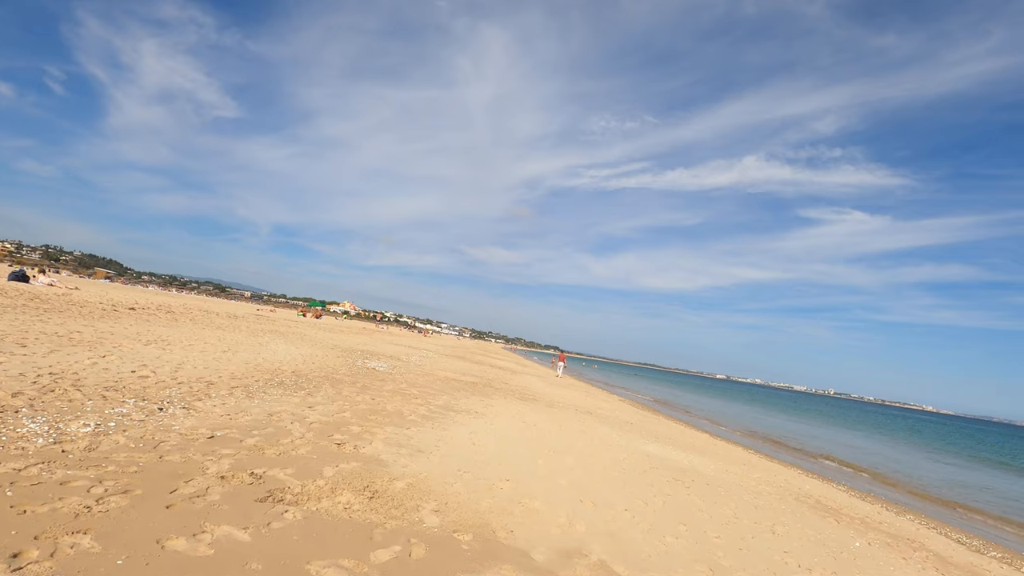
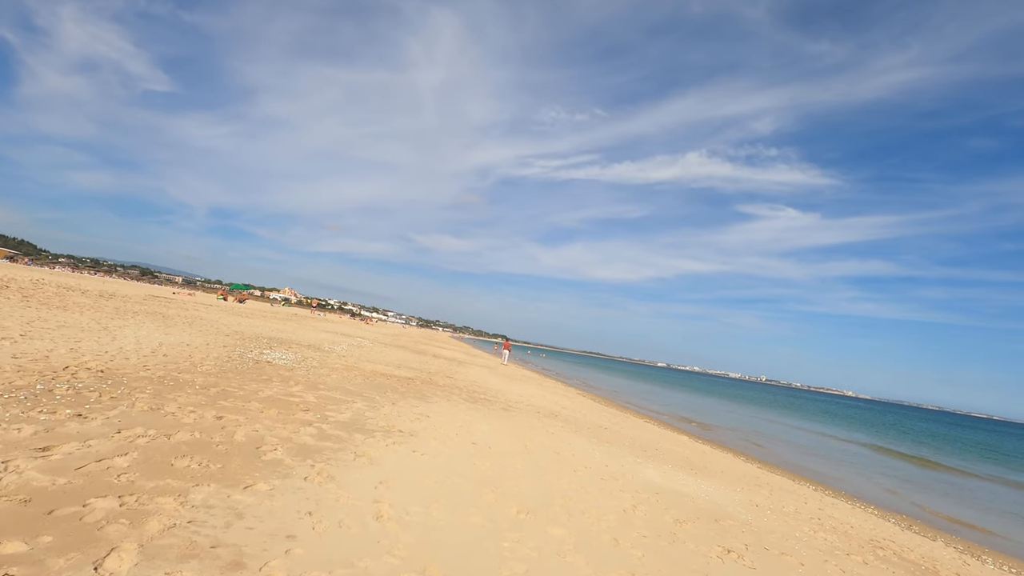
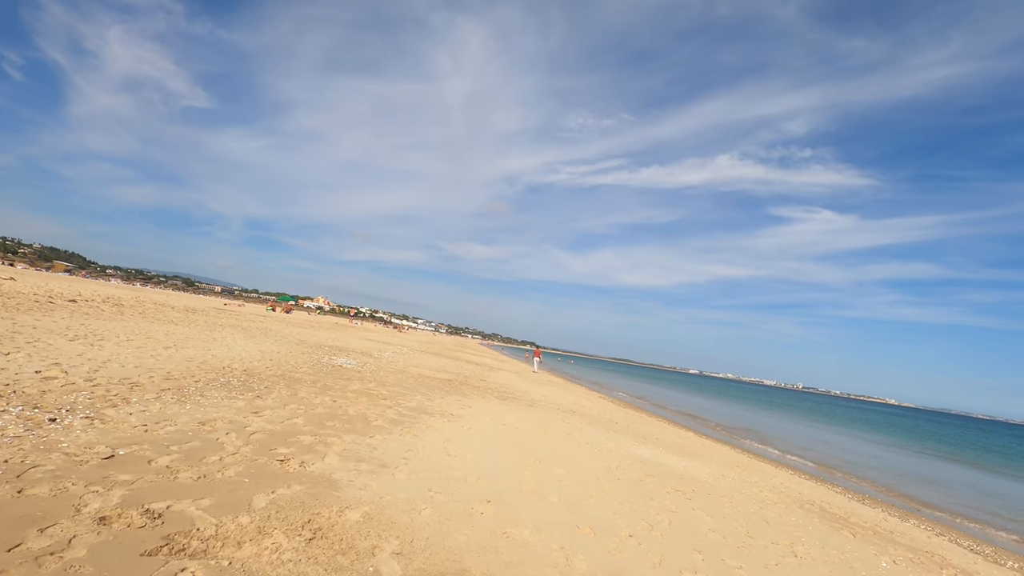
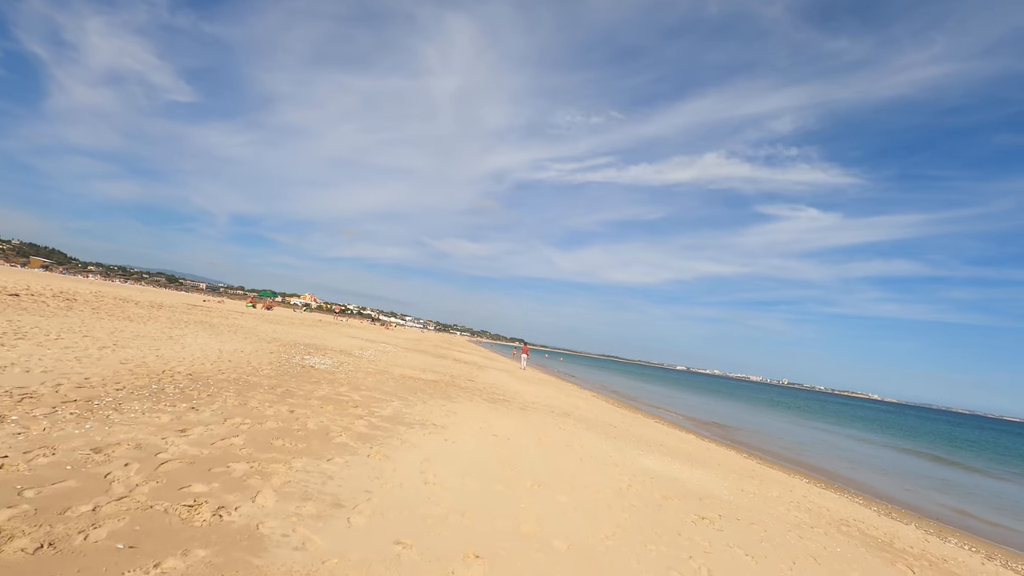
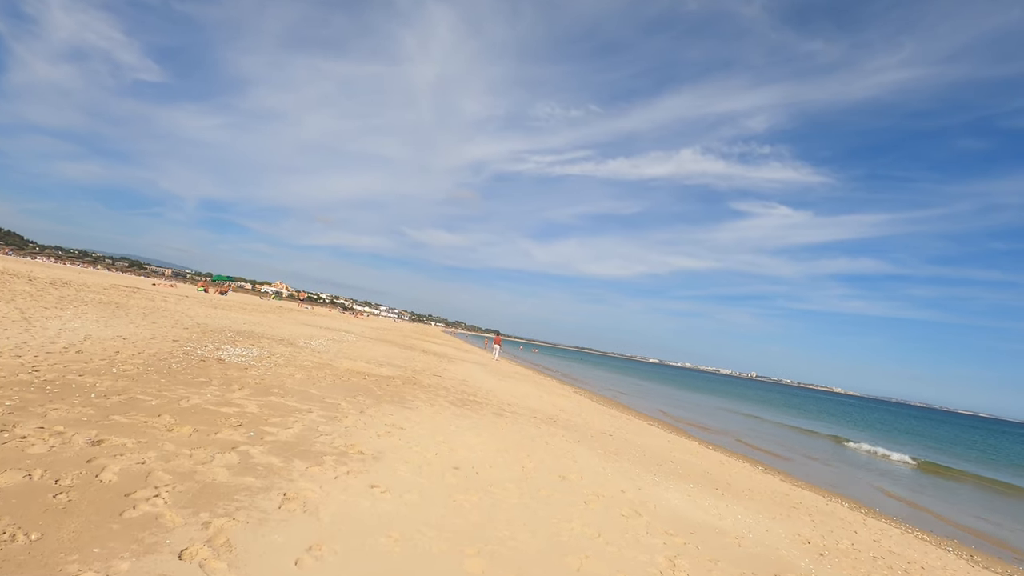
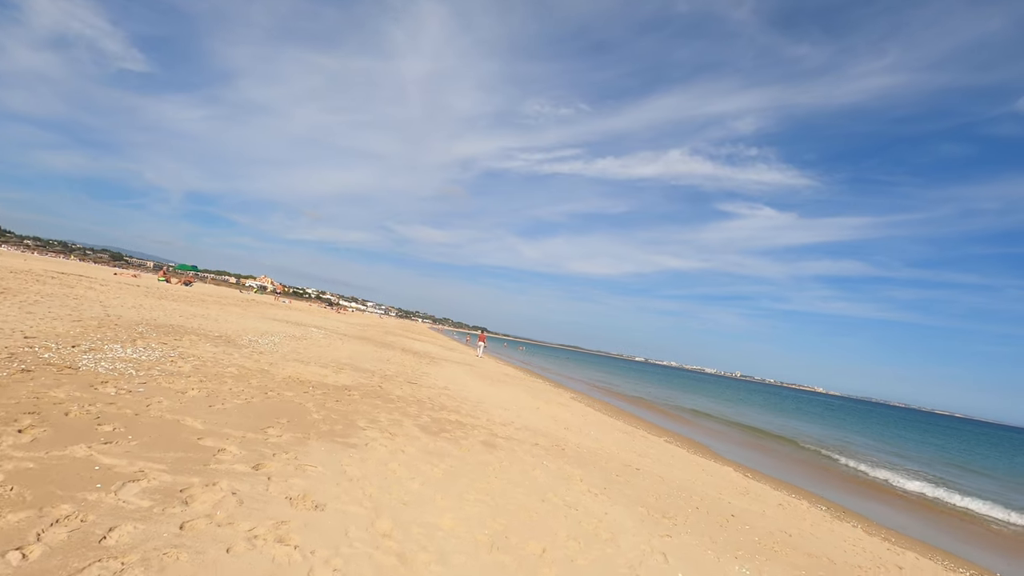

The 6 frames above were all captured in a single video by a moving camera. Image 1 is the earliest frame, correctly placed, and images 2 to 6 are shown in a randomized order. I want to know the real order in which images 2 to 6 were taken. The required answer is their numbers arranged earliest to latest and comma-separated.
3, 4, 2, 5, 6
